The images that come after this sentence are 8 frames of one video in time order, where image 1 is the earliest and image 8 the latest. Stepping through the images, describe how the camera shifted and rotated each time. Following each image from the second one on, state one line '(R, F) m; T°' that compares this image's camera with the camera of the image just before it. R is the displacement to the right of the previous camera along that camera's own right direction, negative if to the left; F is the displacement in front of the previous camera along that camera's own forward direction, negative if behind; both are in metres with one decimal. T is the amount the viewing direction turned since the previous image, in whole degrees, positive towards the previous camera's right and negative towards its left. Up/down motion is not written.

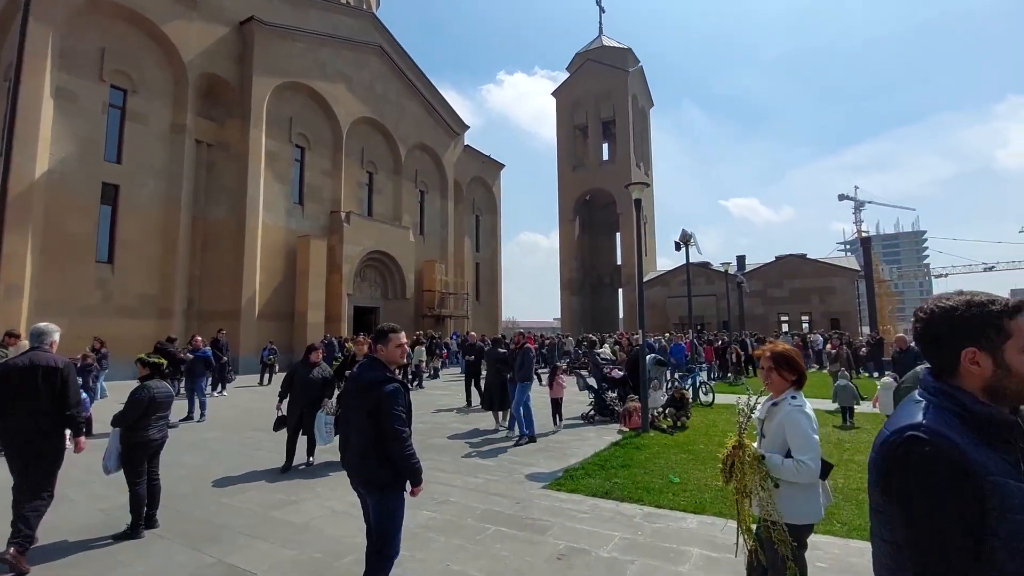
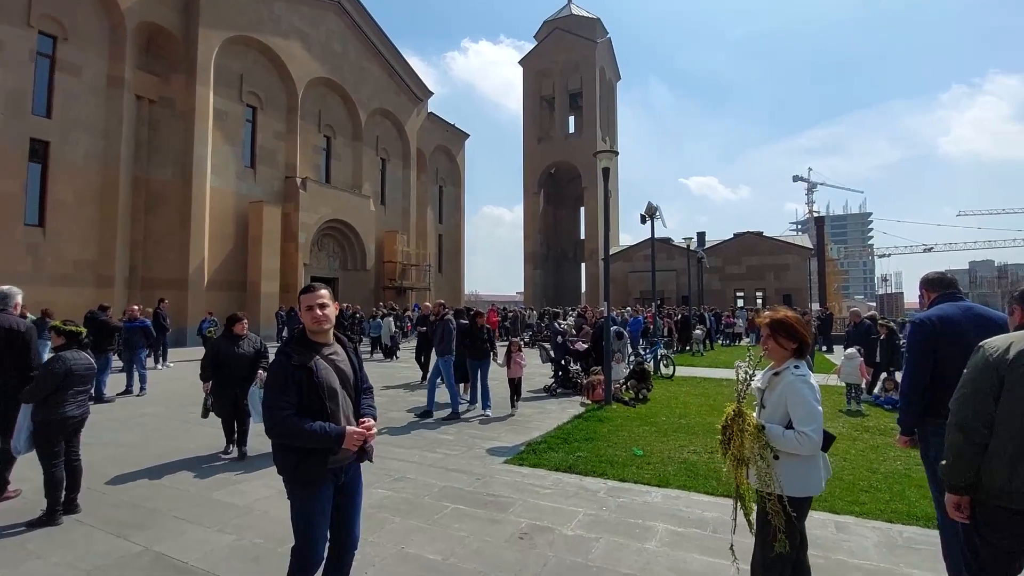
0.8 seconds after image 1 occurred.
(0.0, +0.4) m; +4°
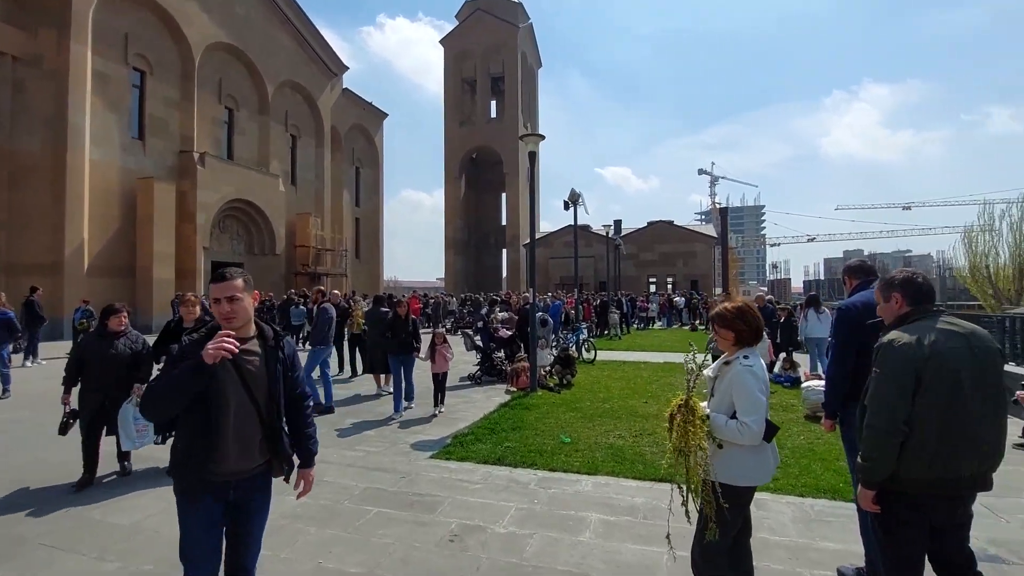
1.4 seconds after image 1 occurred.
(-0.1, +0.3) m; +9°
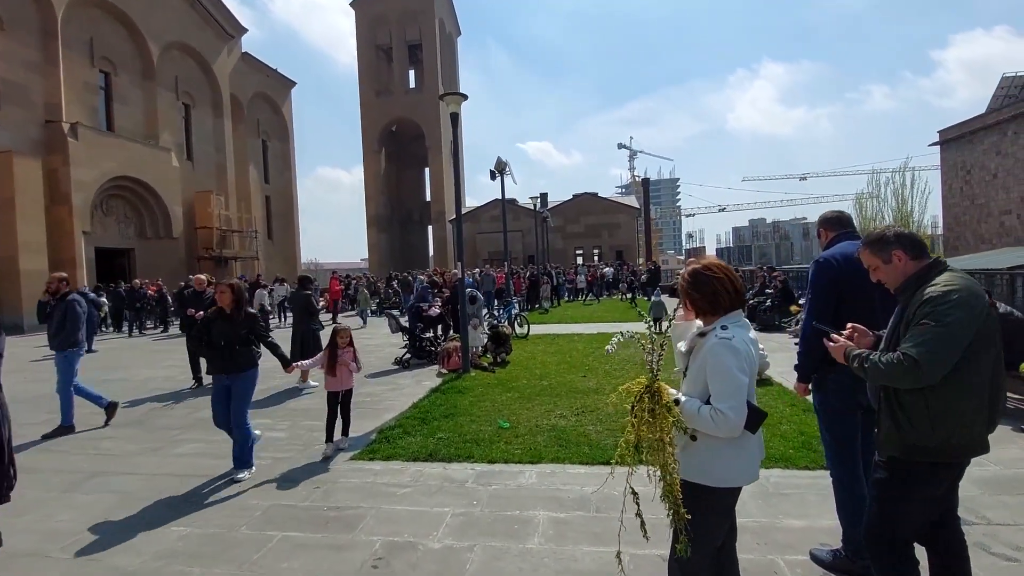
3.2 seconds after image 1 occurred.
(0.0, +0.8) m; +8°
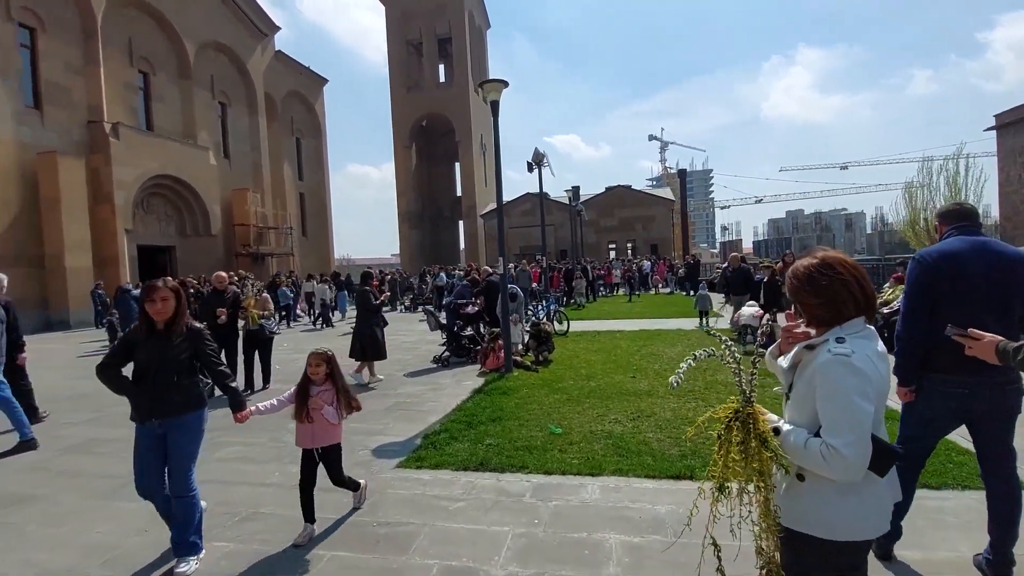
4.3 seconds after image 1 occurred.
(-0.3, +0.4) m; -3°
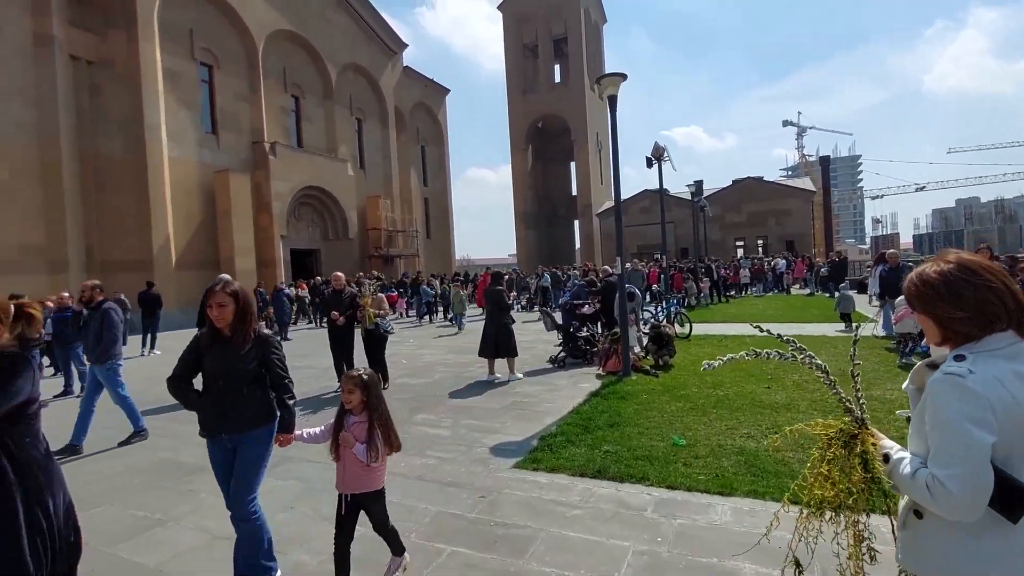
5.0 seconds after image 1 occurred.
(0.0, +0.1) m; -13°
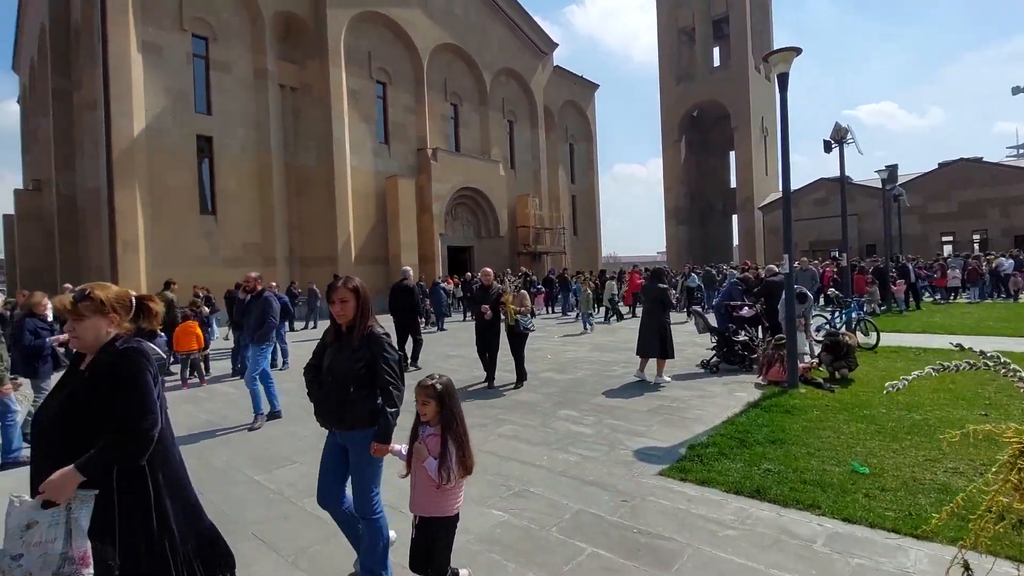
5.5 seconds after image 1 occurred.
(0.0, +0.1) m; -16°
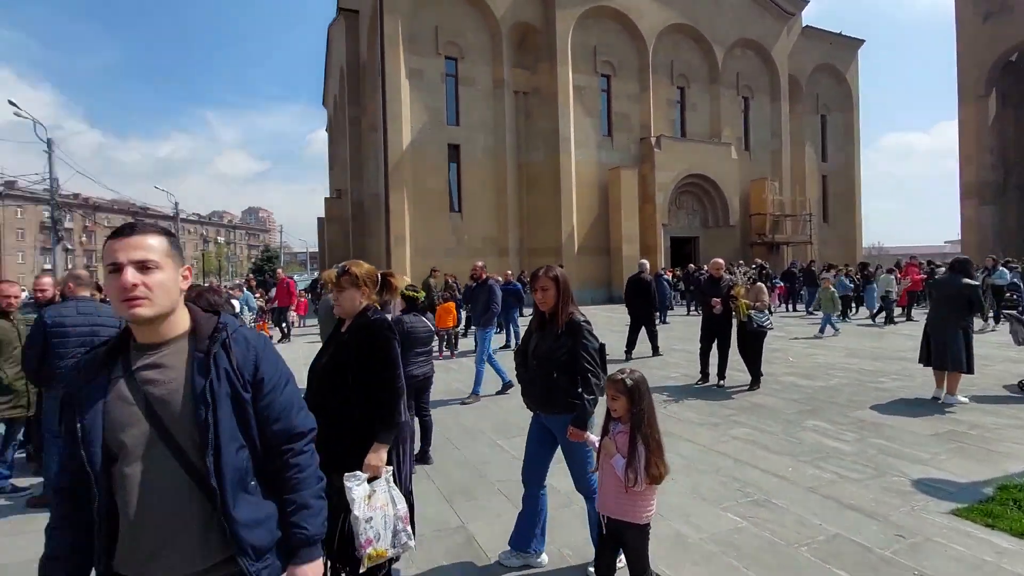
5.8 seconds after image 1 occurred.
(-0.1, -0.1) m; -24°
